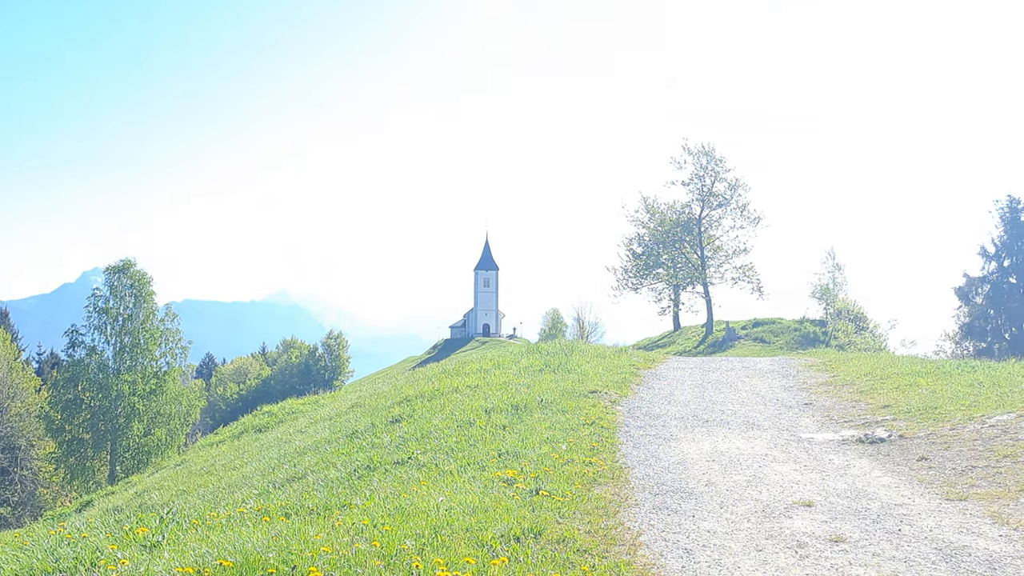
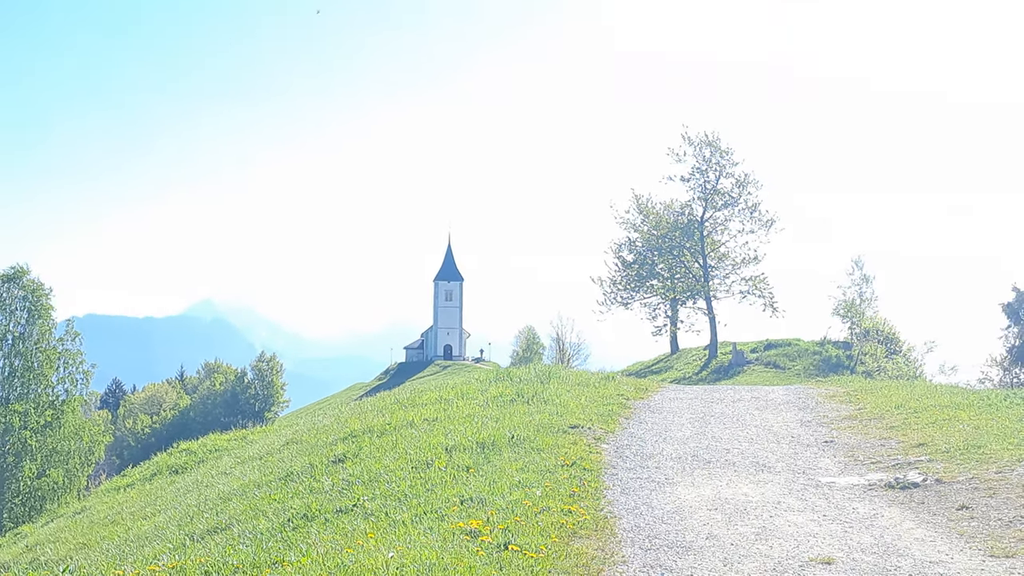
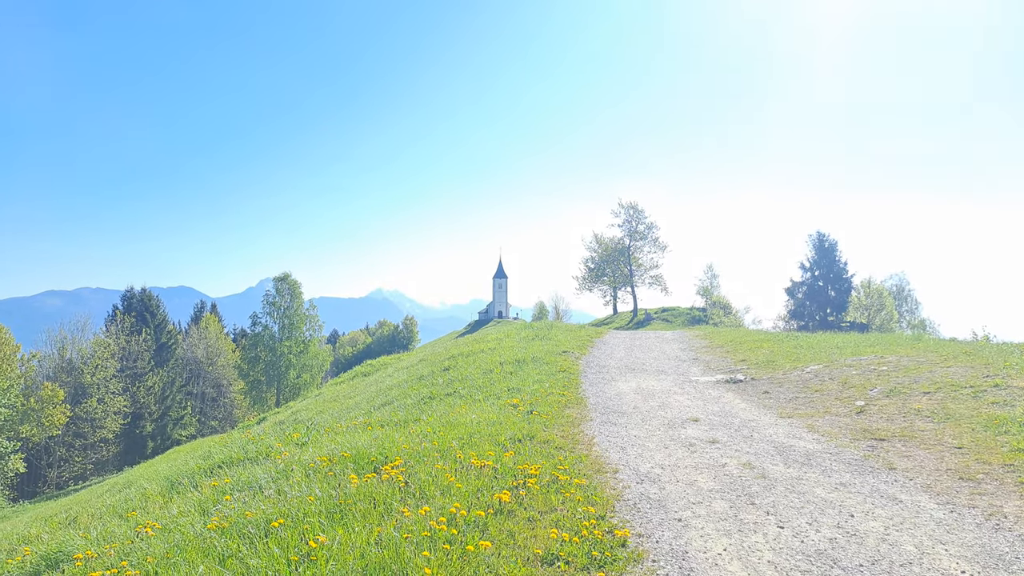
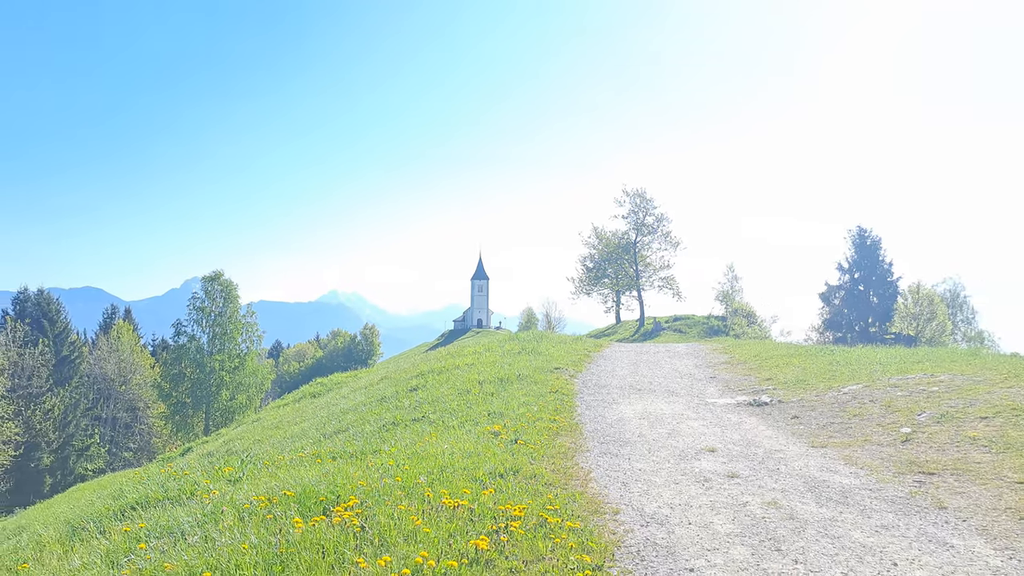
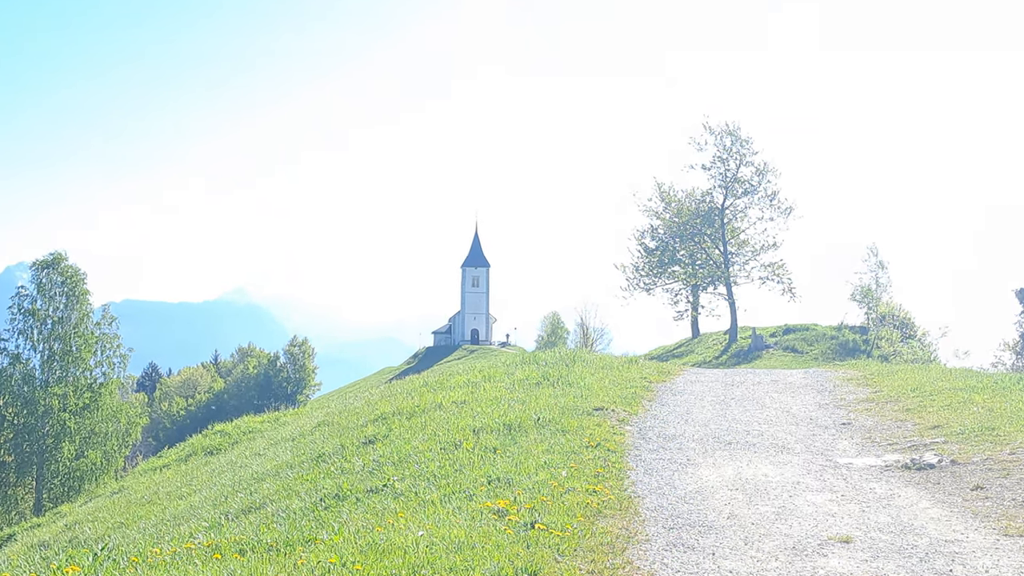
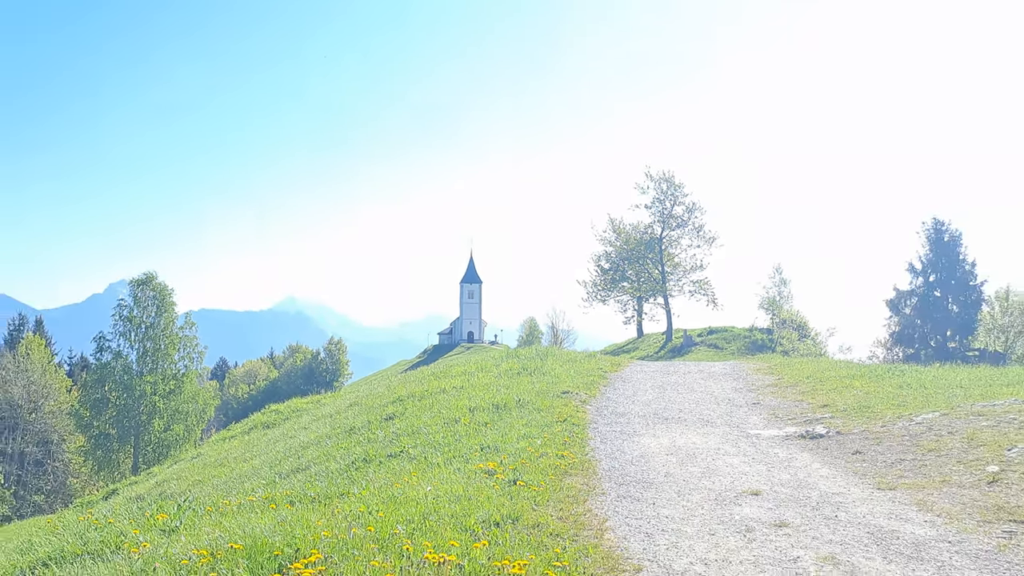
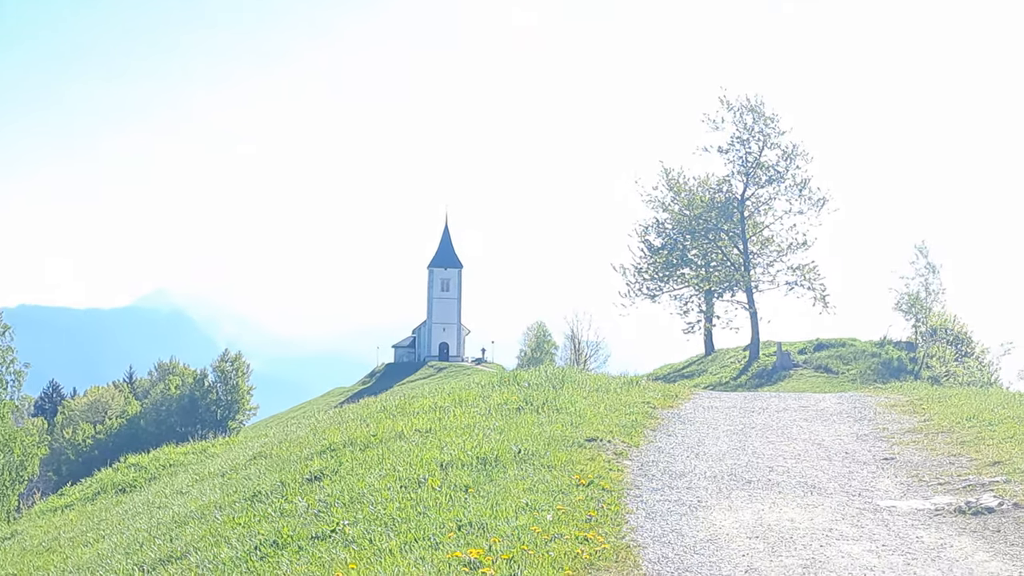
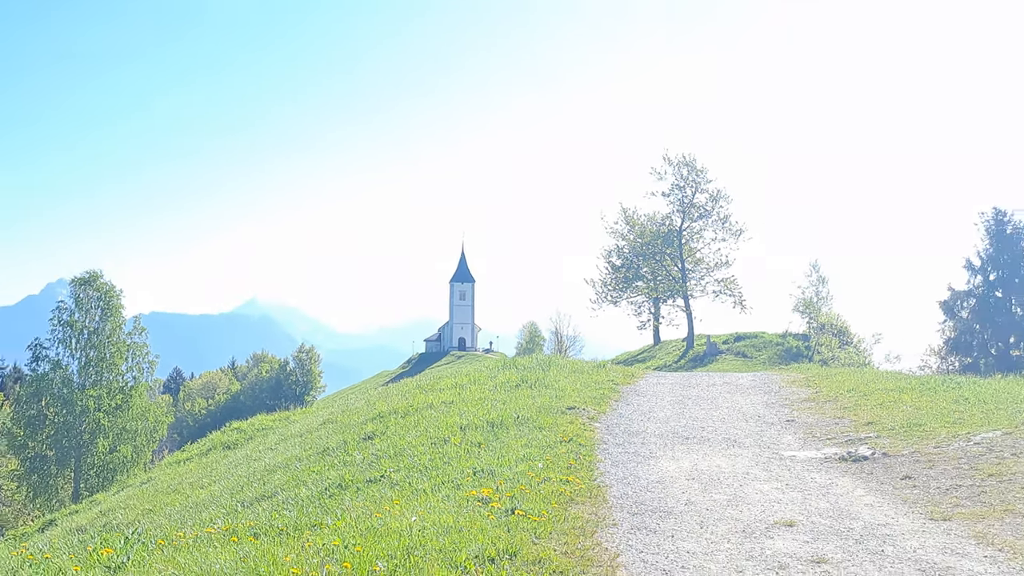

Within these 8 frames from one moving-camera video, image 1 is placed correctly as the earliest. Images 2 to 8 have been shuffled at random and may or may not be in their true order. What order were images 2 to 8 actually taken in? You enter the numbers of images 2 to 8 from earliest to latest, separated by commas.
5, 7, 2, 8, 6, 4, 3
